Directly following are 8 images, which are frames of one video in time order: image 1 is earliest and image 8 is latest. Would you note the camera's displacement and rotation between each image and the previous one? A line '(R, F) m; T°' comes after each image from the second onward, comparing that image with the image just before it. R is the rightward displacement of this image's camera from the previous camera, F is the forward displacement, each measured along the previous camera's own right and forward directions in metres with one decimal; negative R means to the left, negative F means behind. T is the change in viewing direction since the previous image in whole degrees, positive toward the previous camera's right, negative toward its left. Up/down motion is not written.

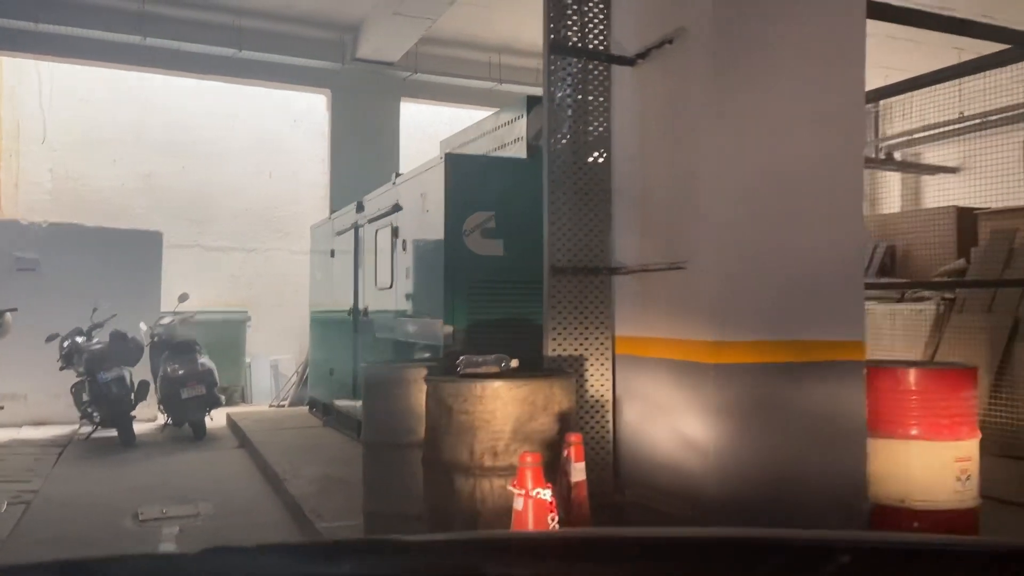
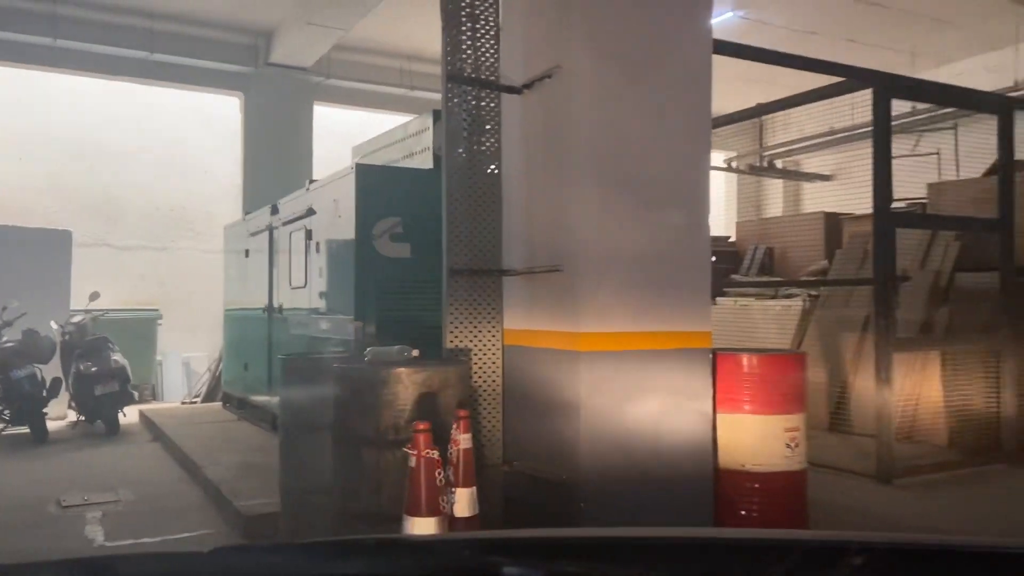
(+0.1, -0.4) m; +6°
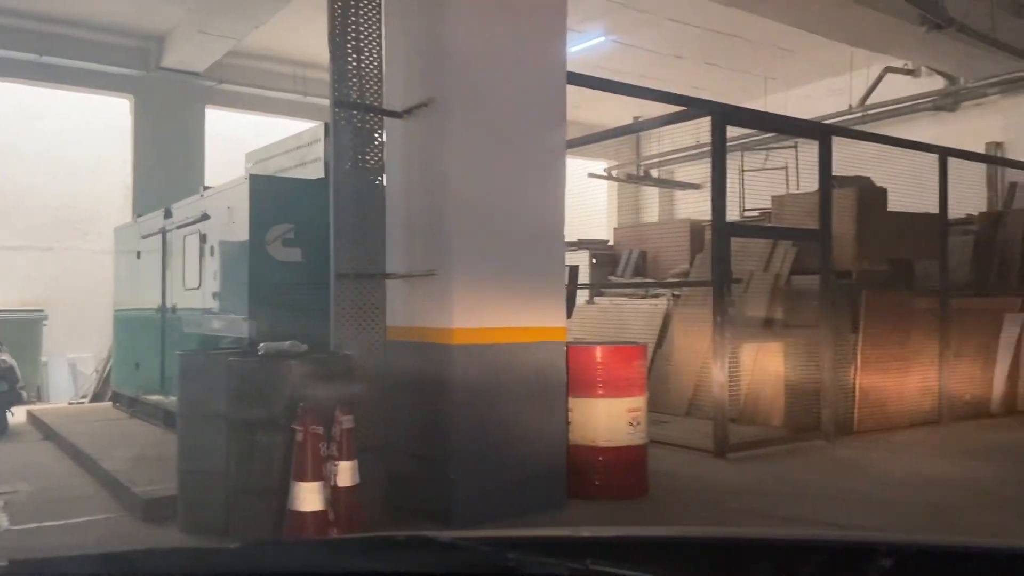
(+0.1, -0.5) m; +7°
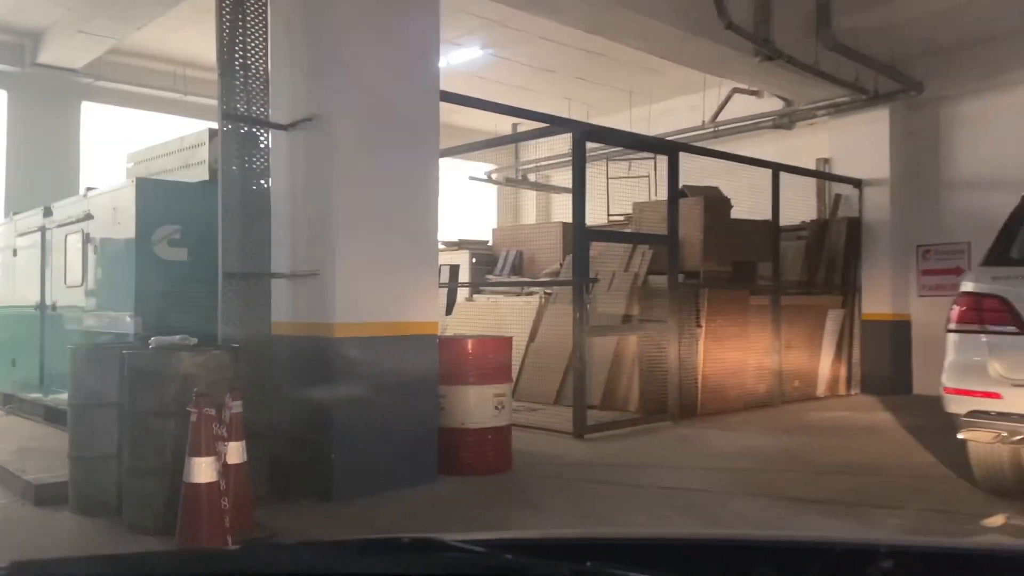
(+0.1, -0.5) m; +8°
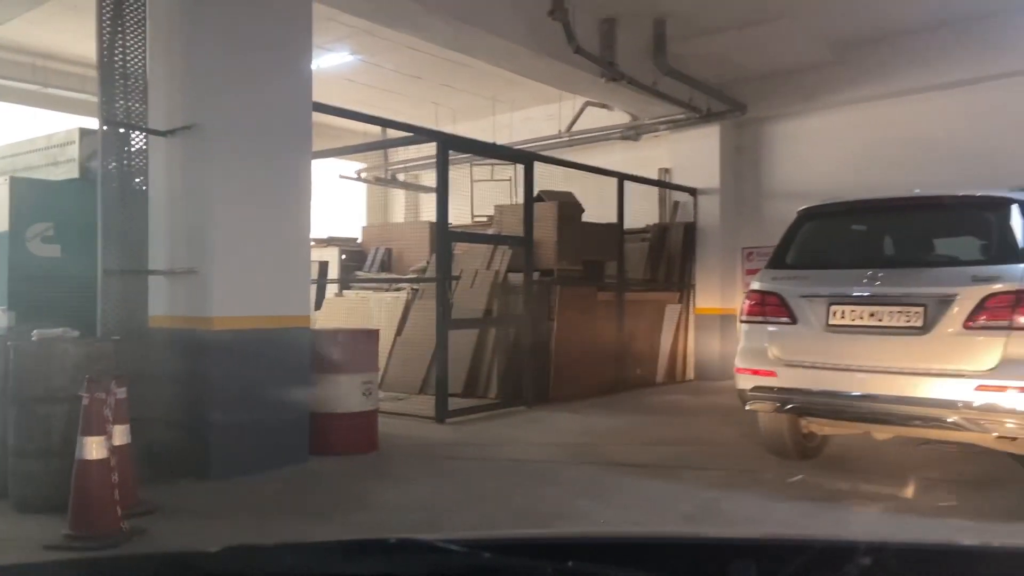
(0.0, -0.6) m; +9°
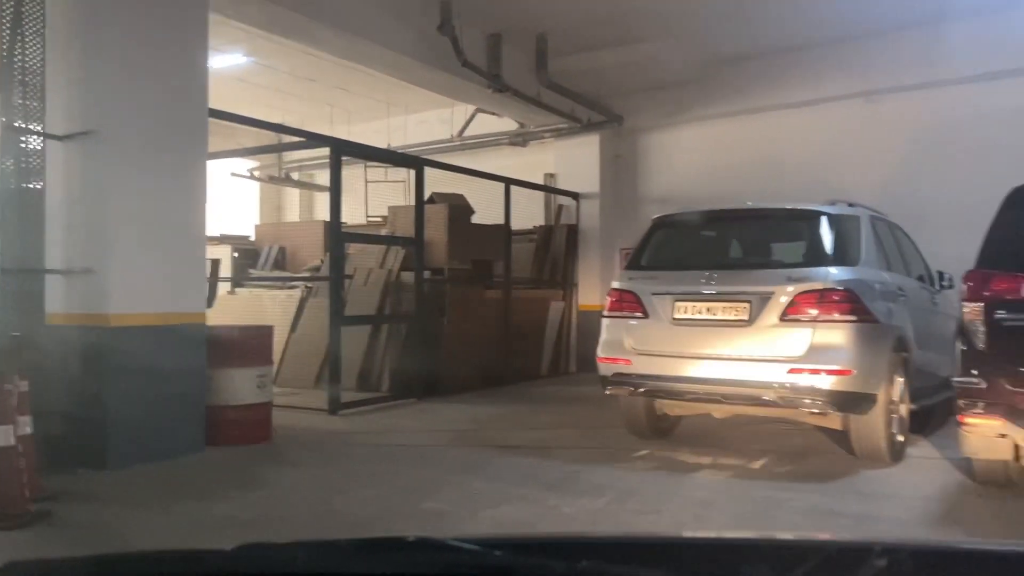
(+0.1, -0.5) m; +7°
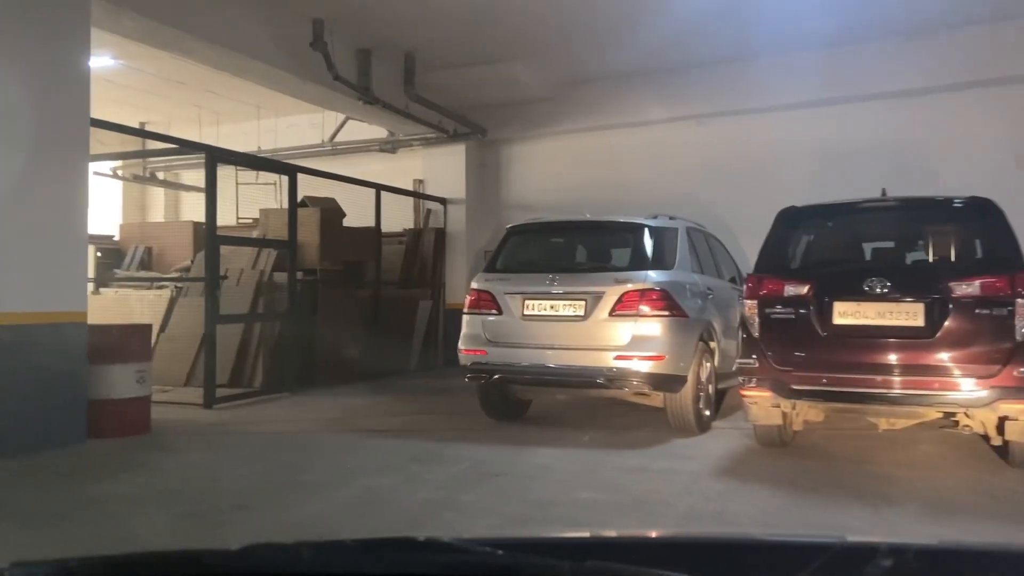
(0.0, -0.7) m; +9°
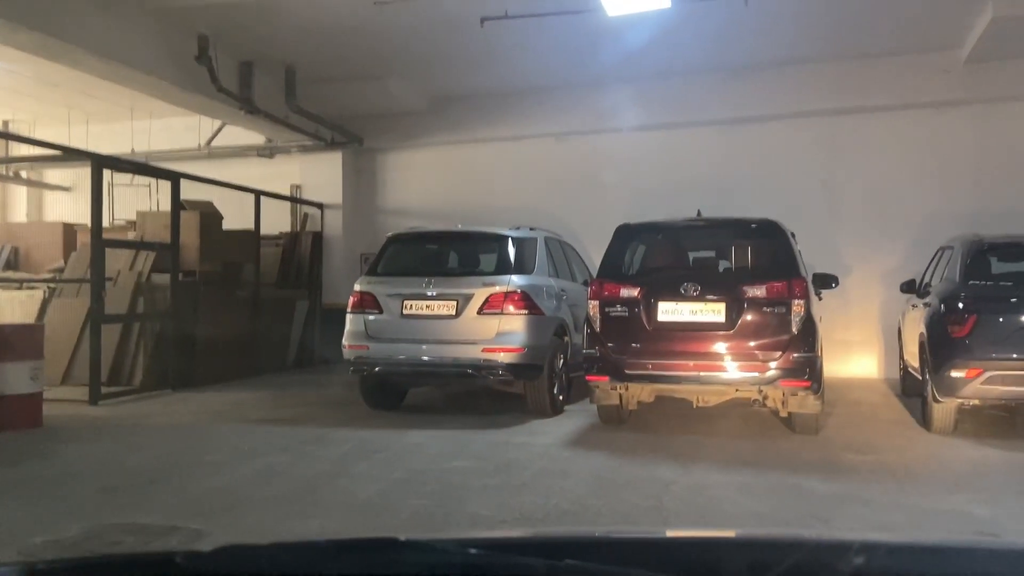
(-0.1, -0.8) m; +9°
